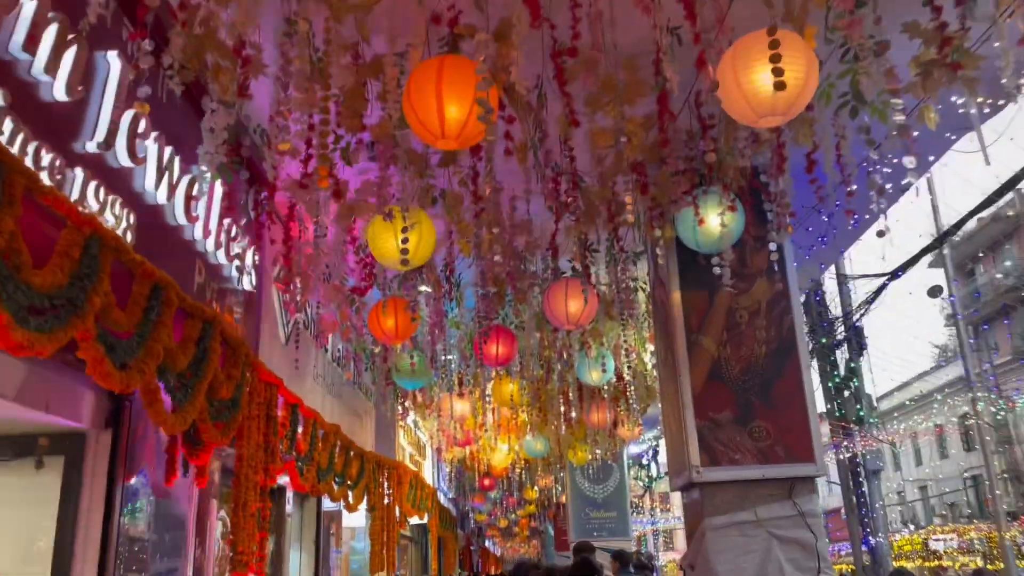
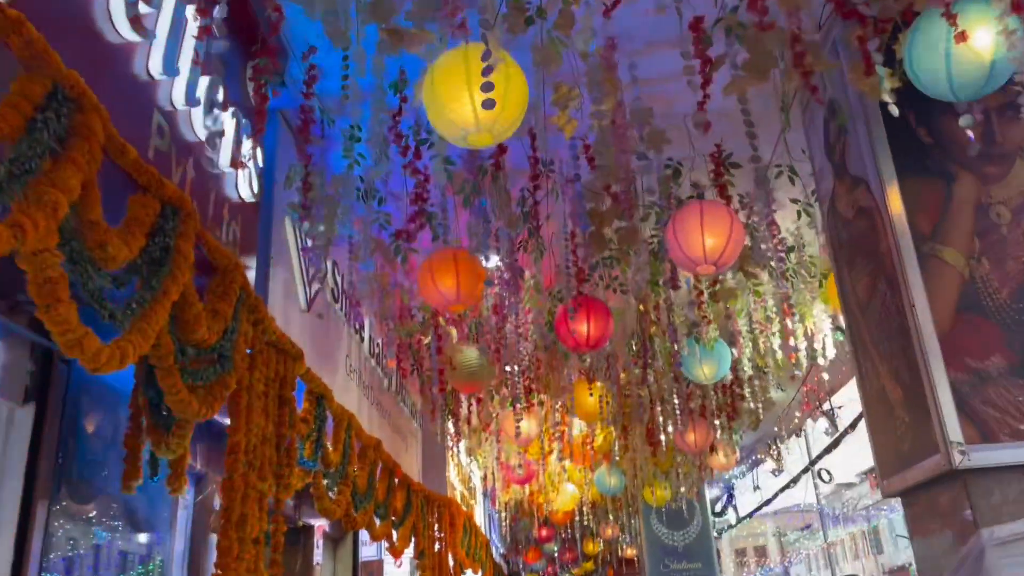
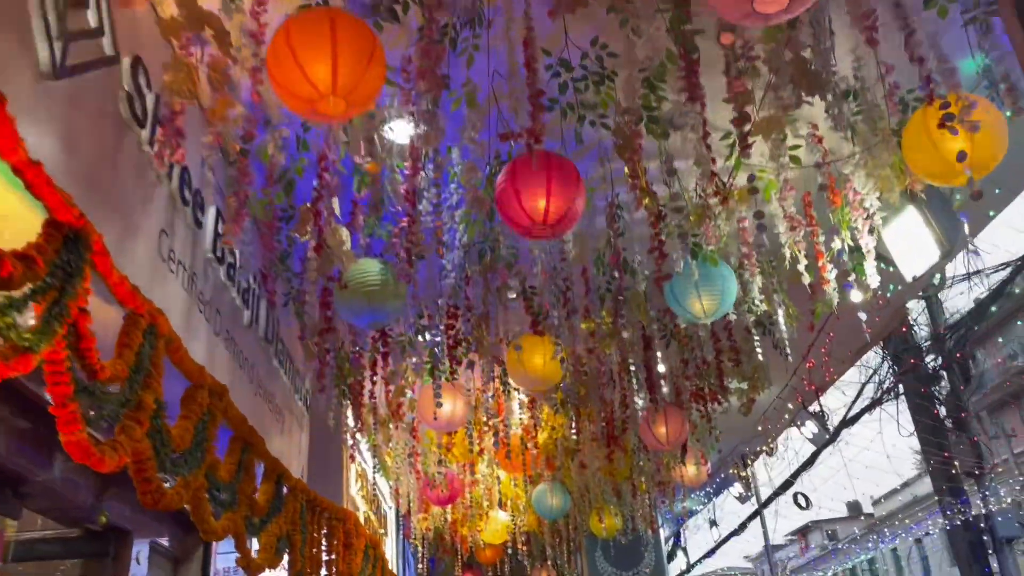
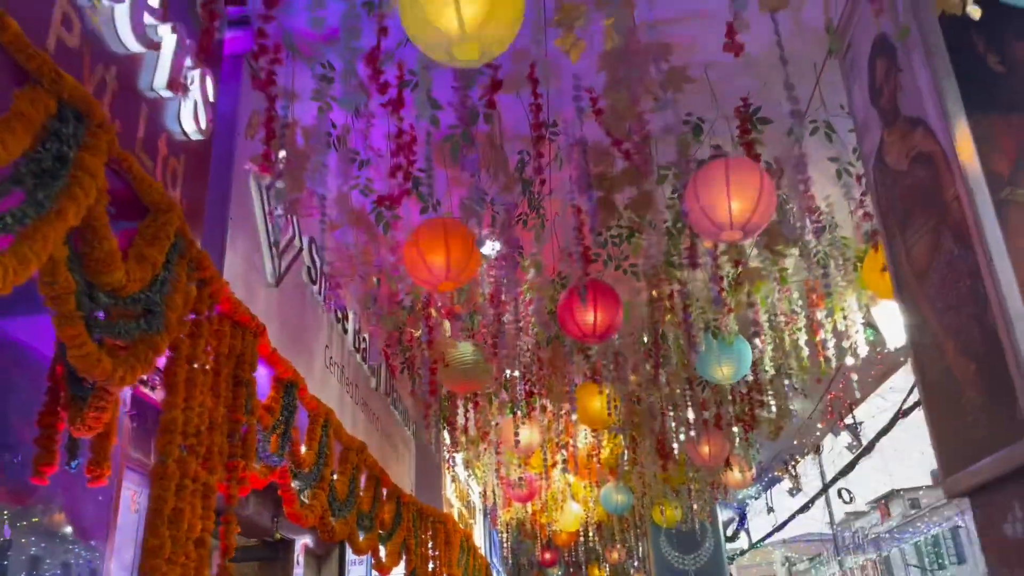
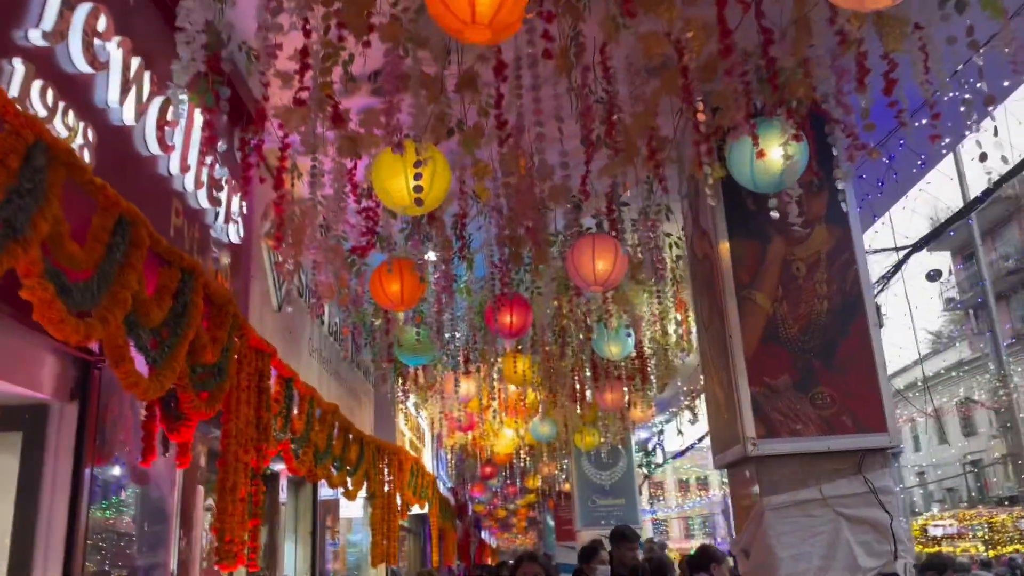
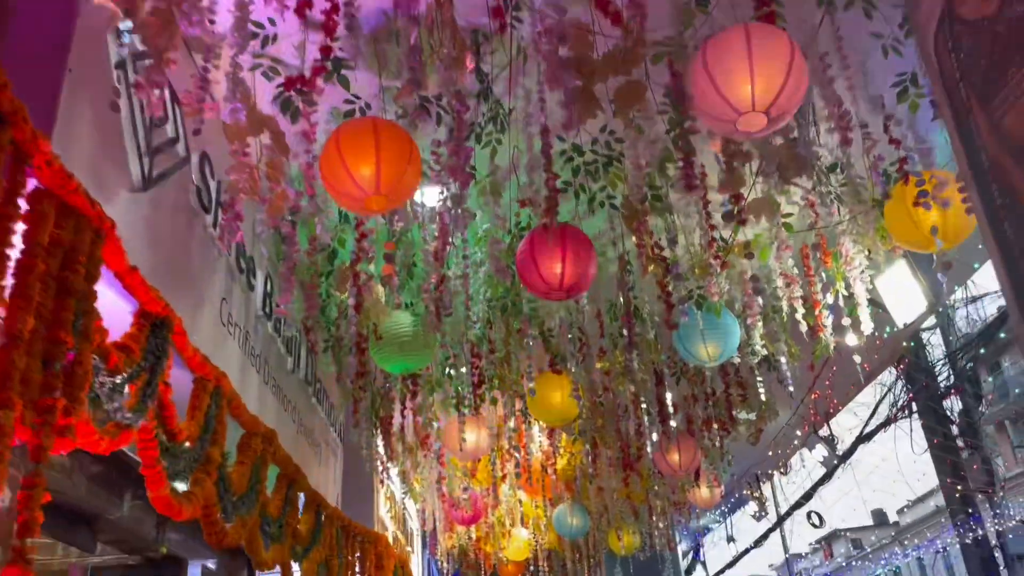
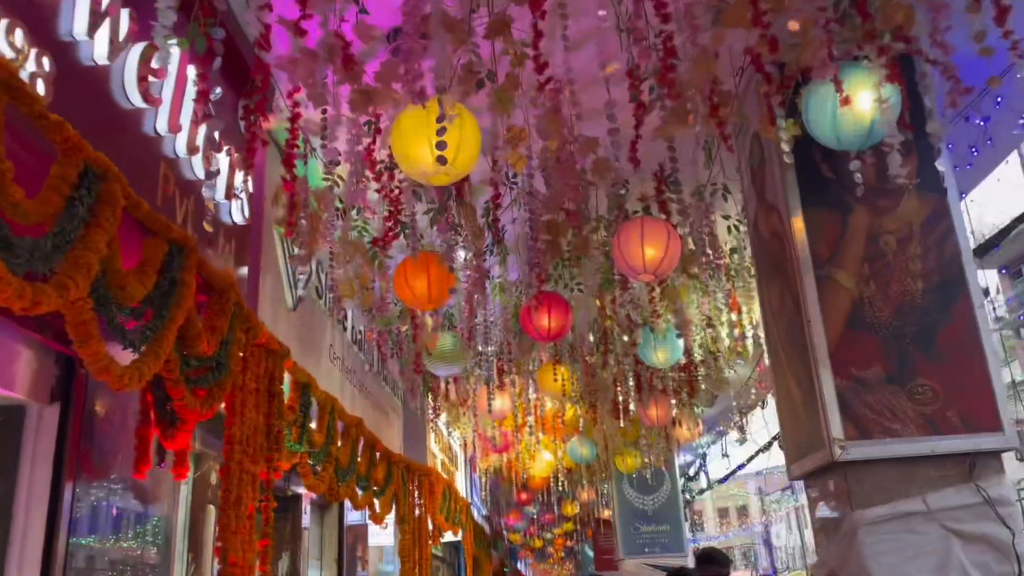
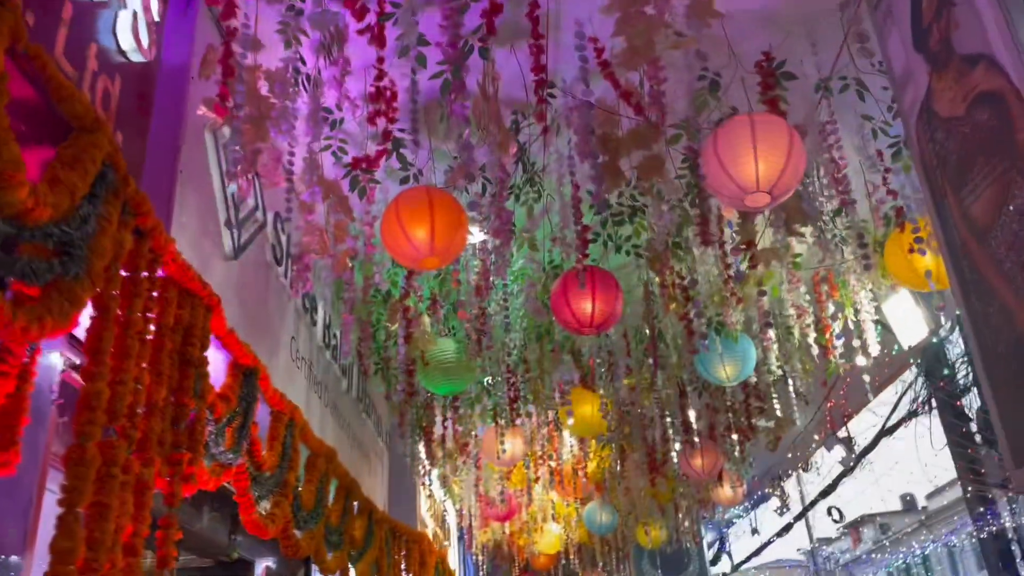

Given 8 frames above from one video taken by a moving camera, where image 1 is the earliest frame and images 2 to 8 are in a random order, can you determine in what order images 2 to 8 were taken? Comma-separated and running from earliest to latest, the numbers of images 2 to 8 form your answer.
5, 7, 2, 4, 8, 6, 3
